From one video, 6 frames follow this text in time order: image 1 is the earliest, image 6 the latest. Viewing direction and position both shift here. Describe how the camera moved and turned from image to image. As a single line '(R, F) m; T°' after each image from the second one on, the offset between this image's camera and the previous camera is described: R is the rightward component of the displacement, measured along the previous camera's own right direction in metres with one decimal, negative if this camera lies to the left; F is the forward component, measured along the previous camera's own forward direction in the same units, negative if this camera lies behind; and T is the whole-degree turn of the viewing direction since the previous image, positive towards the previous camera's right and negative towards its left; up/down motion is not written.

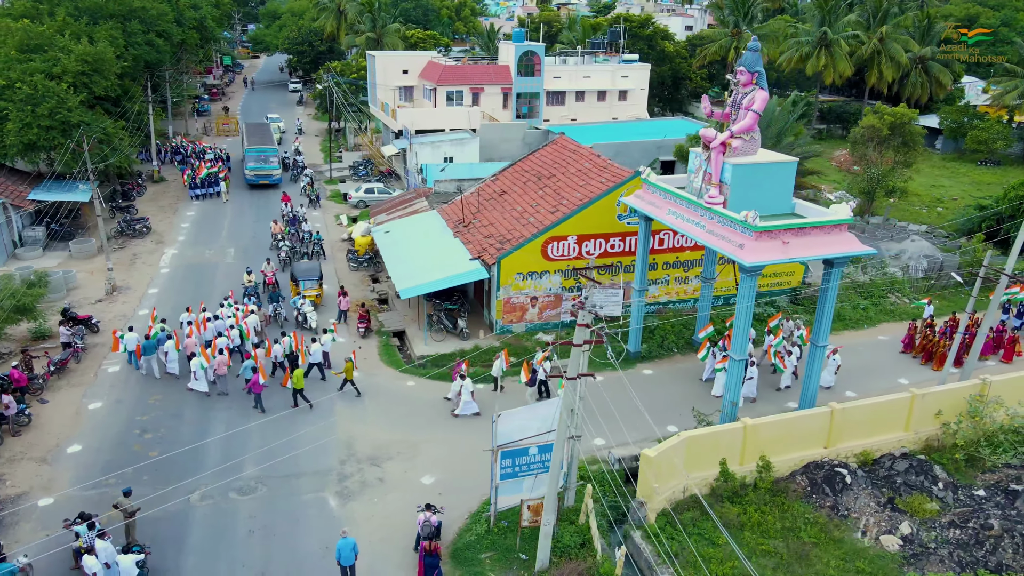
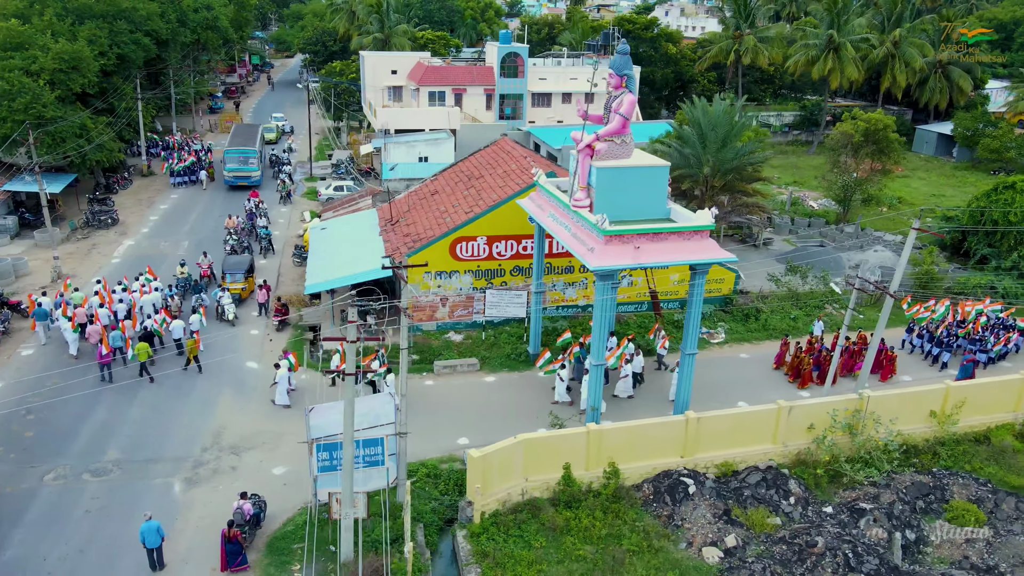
(+4.0, 0.0) m; -4°
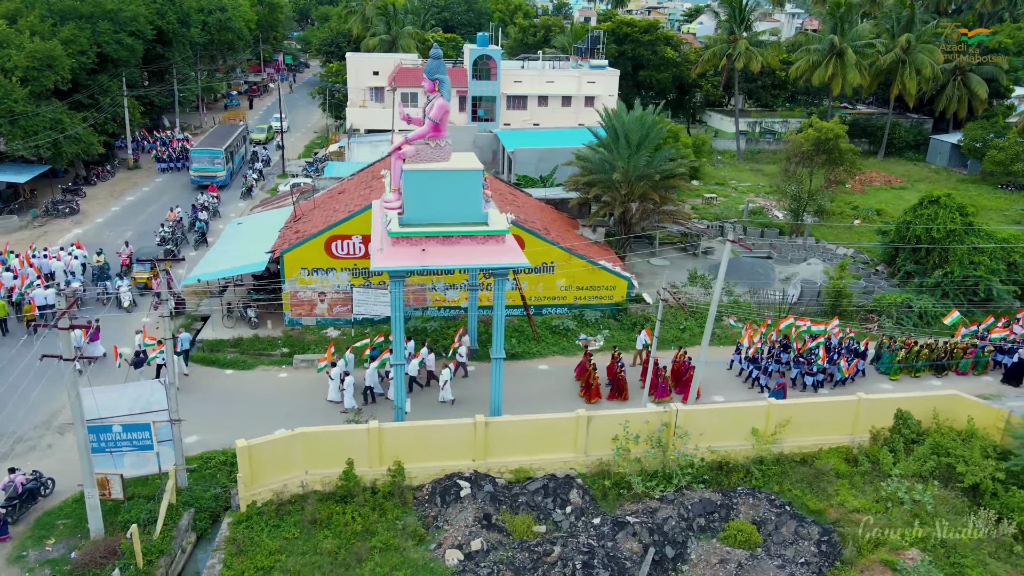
(+5.5, +0.1) m; -5°
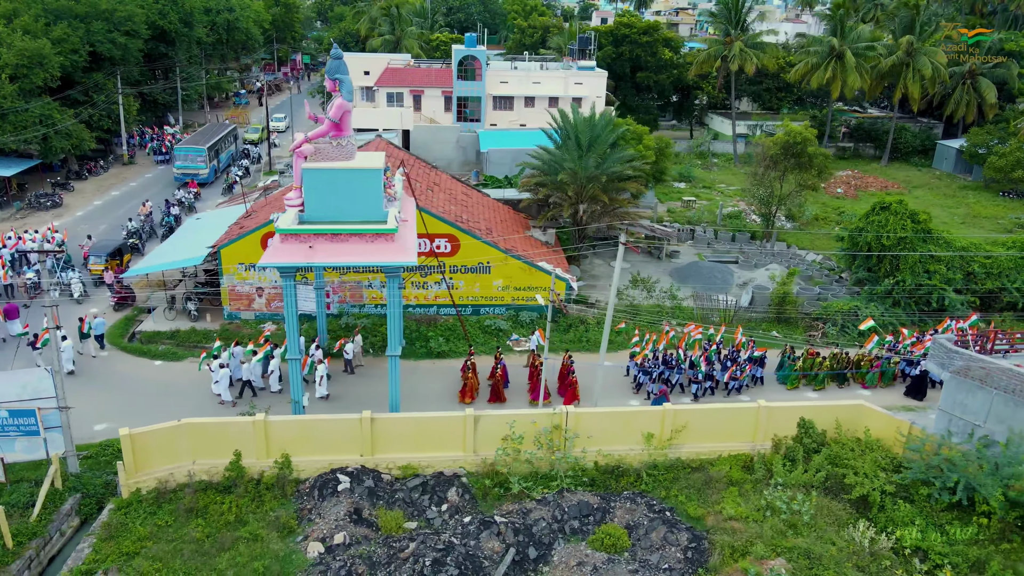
(+3.0, 0.0) m; -3°
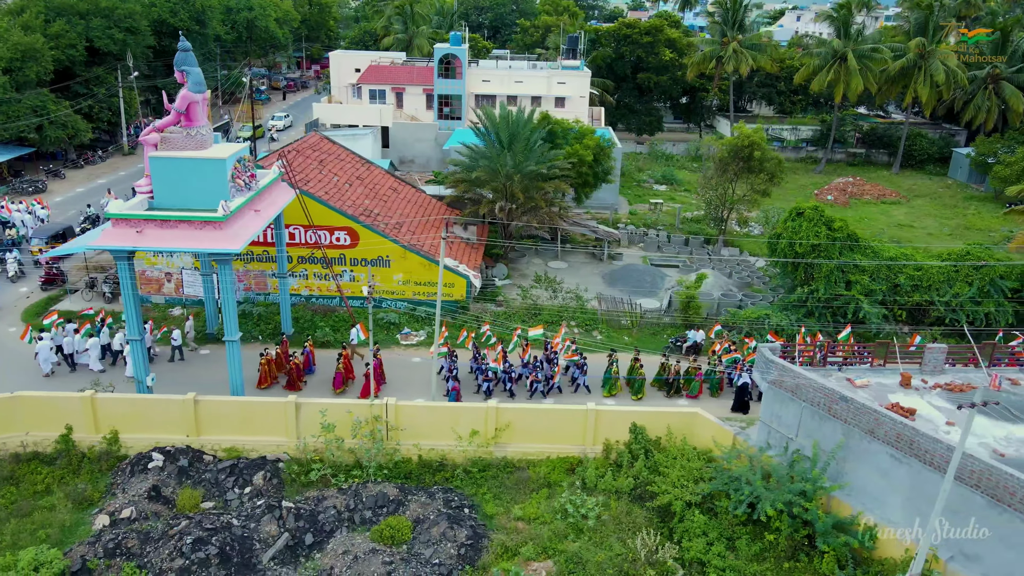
(+5.1, +0.2) m; -5°
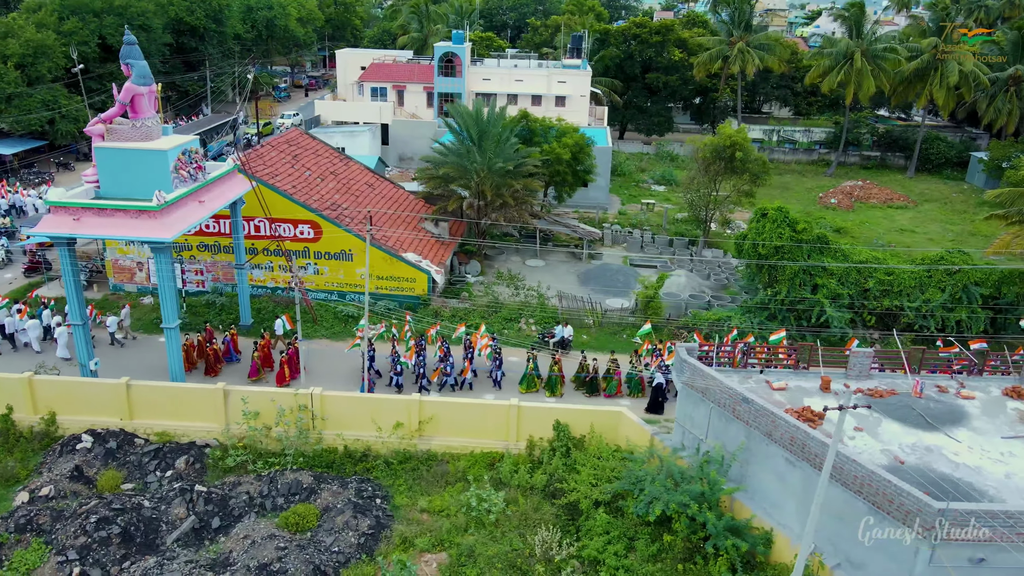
(+2.4, 0.0) m; -3°
